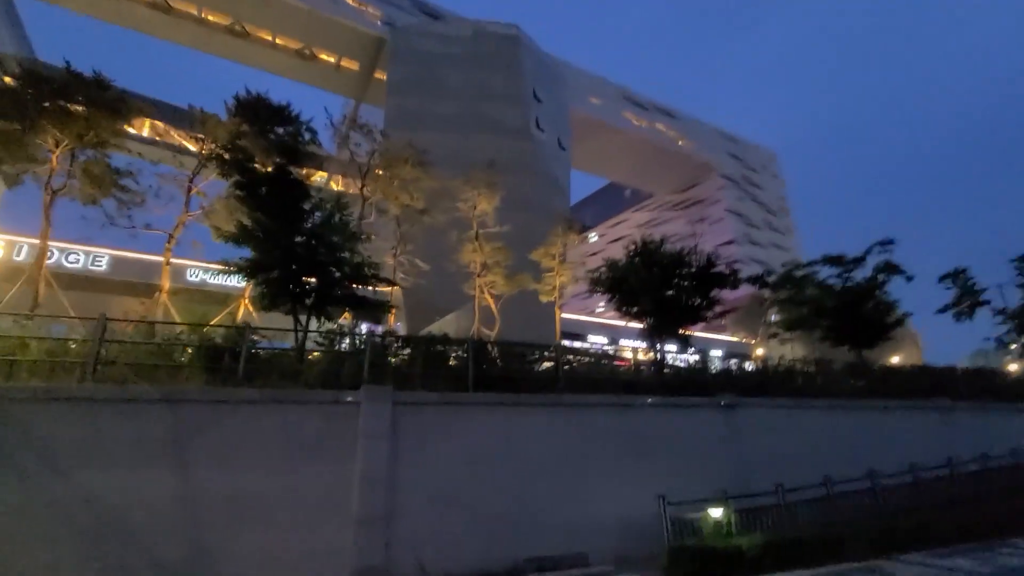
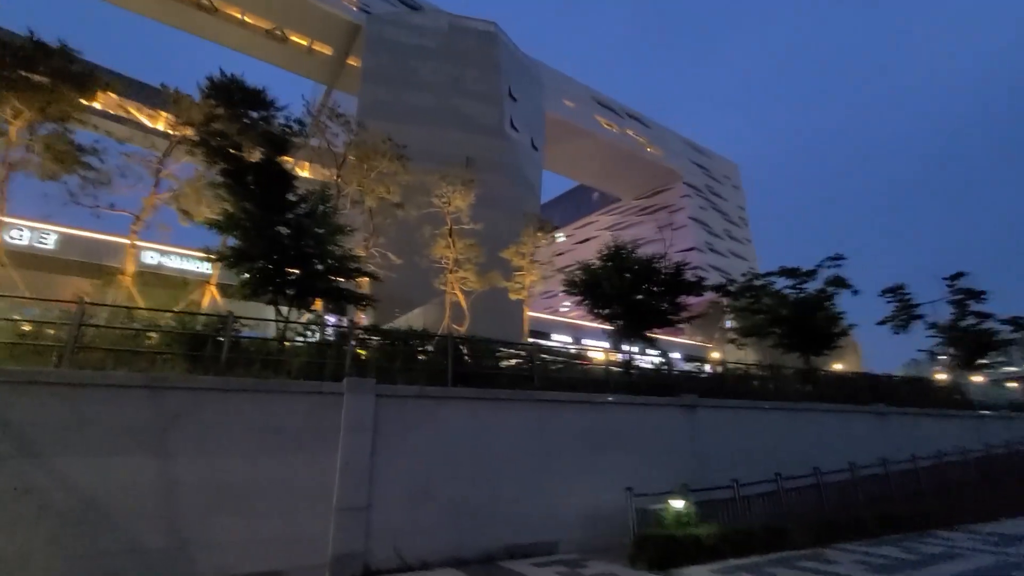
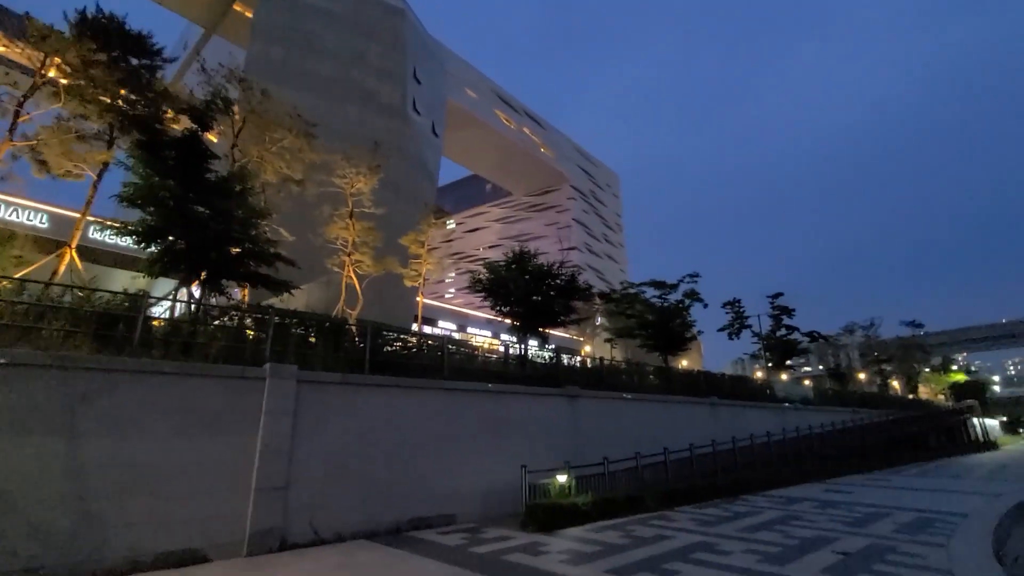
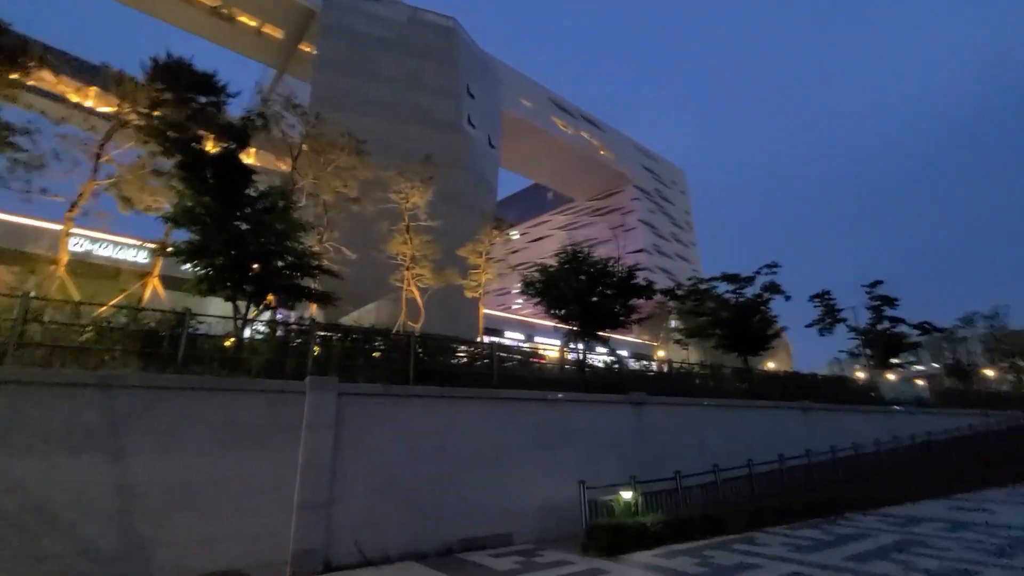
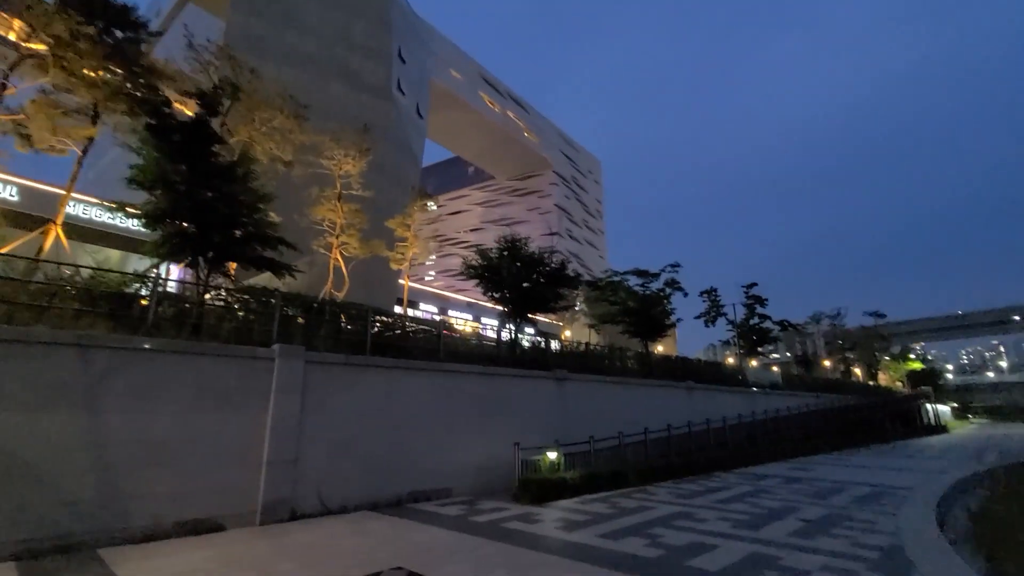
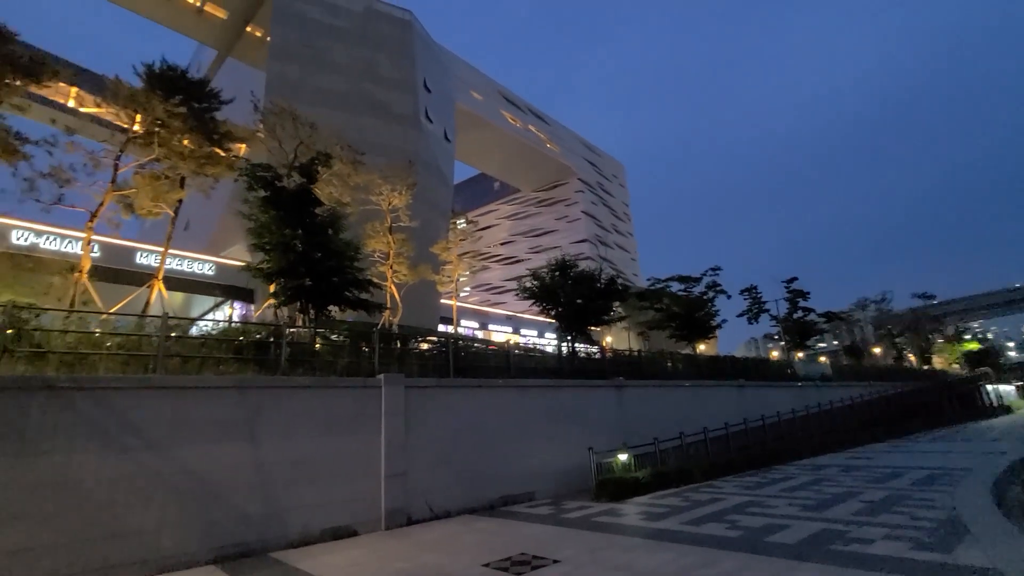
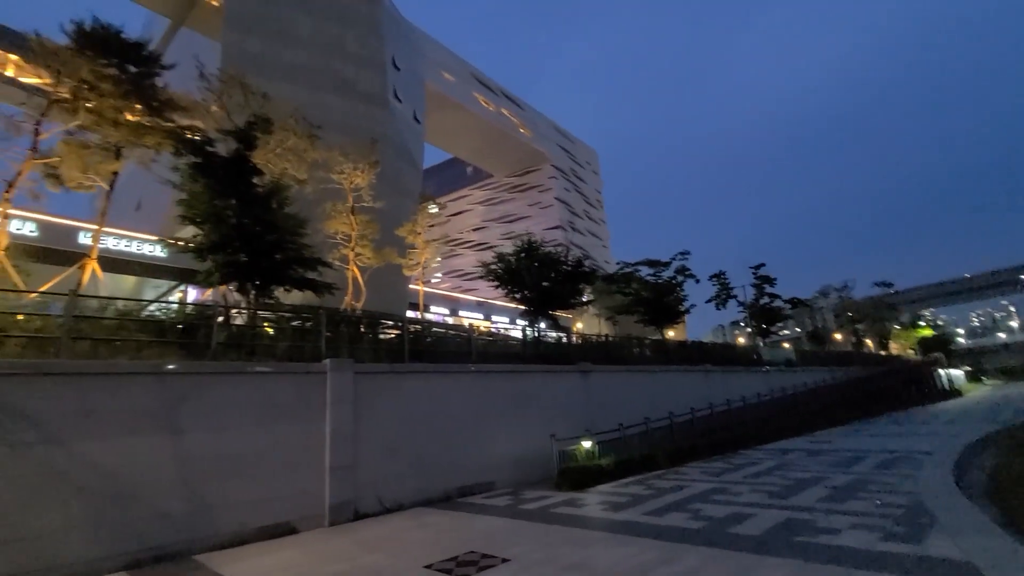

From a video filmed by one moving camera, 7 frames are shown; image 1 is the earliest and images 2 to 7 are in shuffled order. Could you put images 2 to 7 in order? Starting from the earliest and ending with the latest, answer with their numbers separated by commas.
2, 4, 3, 5, 7, 6
